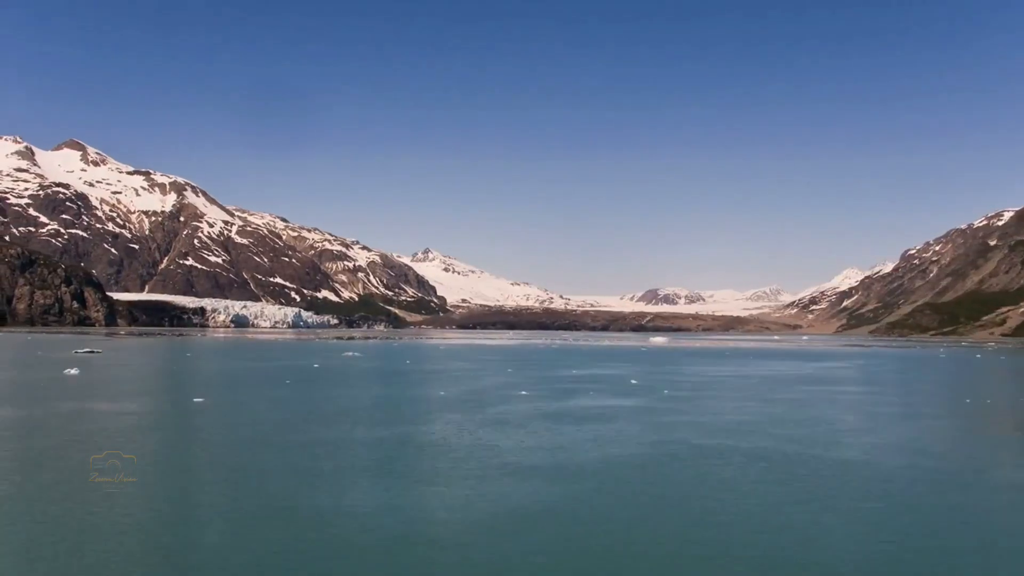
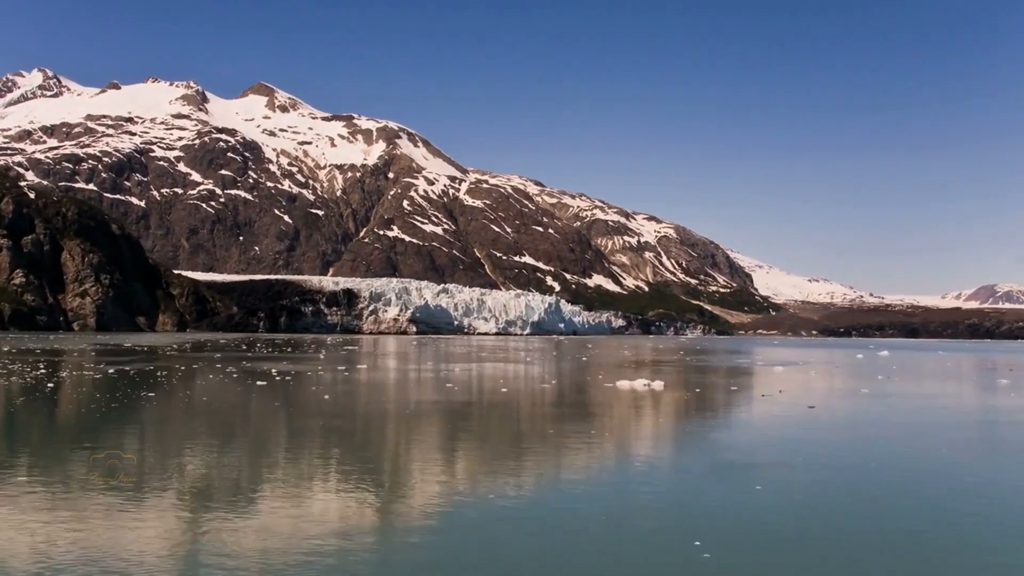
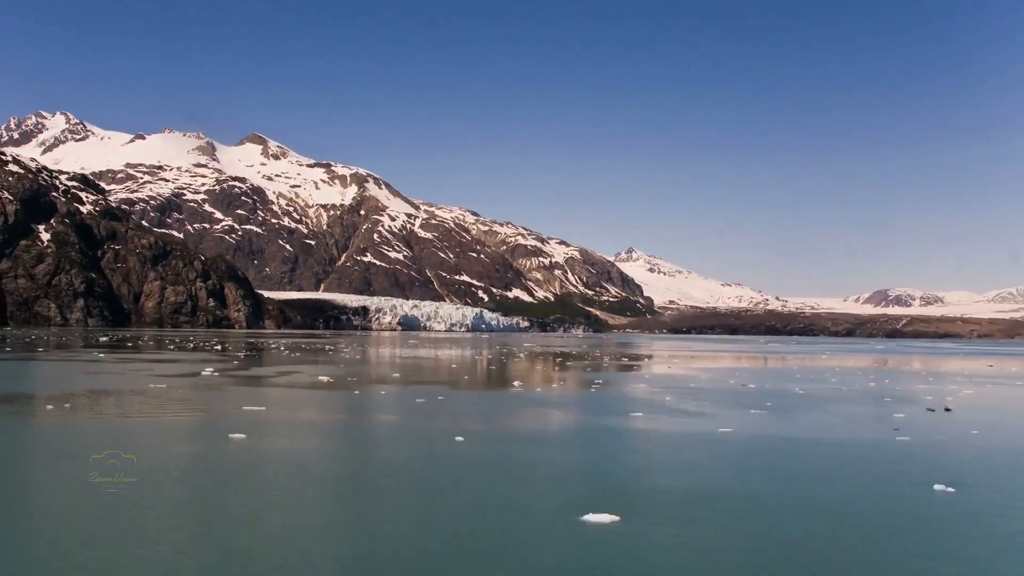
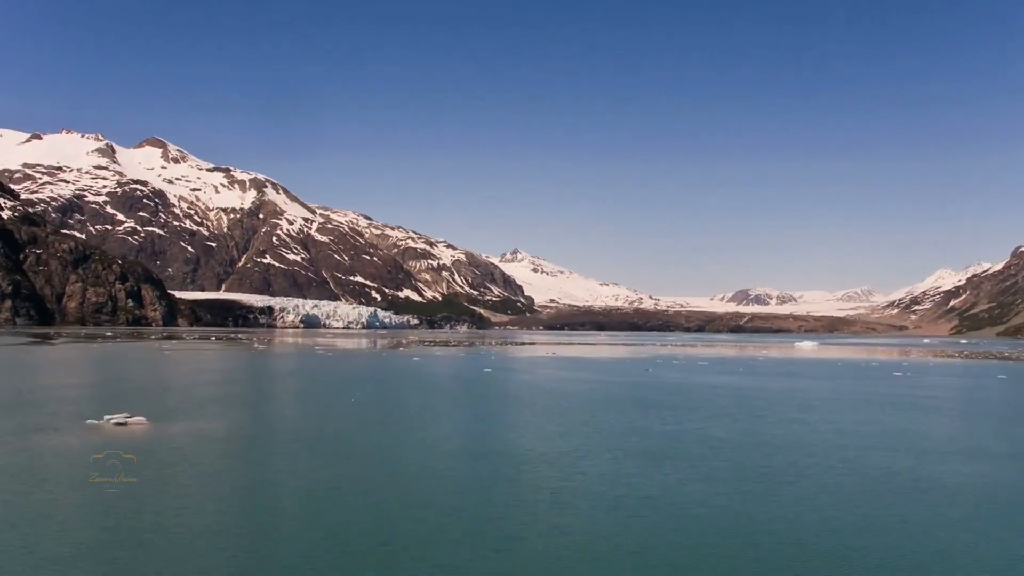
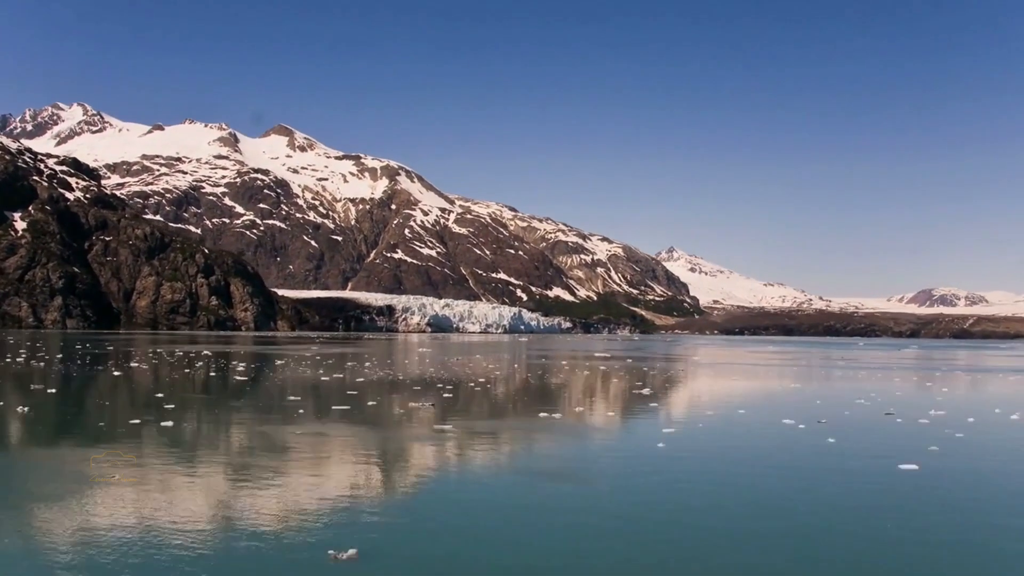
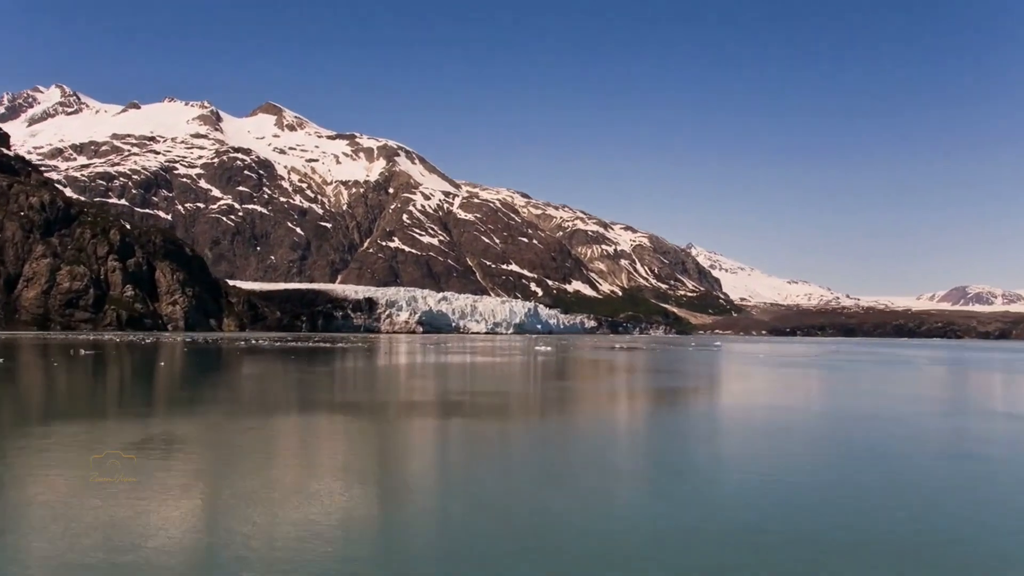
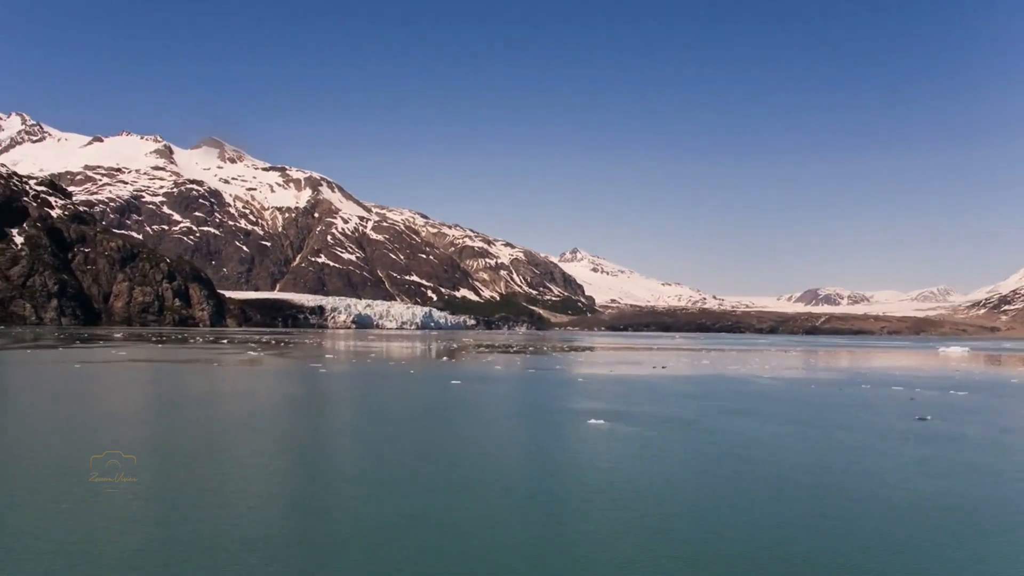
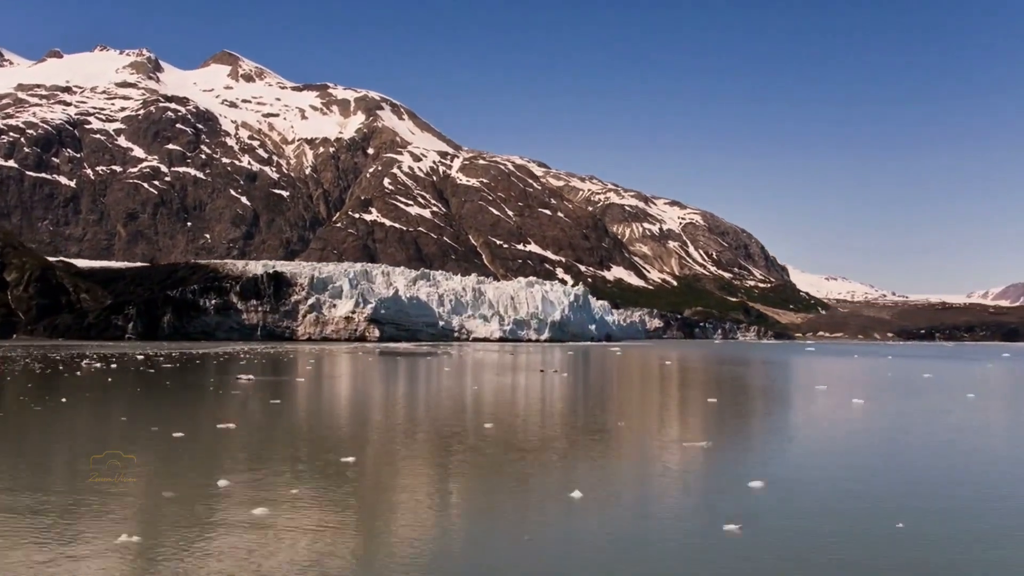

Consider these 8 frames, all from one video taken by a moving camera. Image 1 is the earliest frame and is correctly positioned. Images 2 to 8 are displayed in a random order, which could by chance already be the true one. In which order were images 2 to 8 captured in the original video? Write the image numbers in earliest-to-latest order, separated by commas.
4, 7, 3, 5, 6, 2, 8
